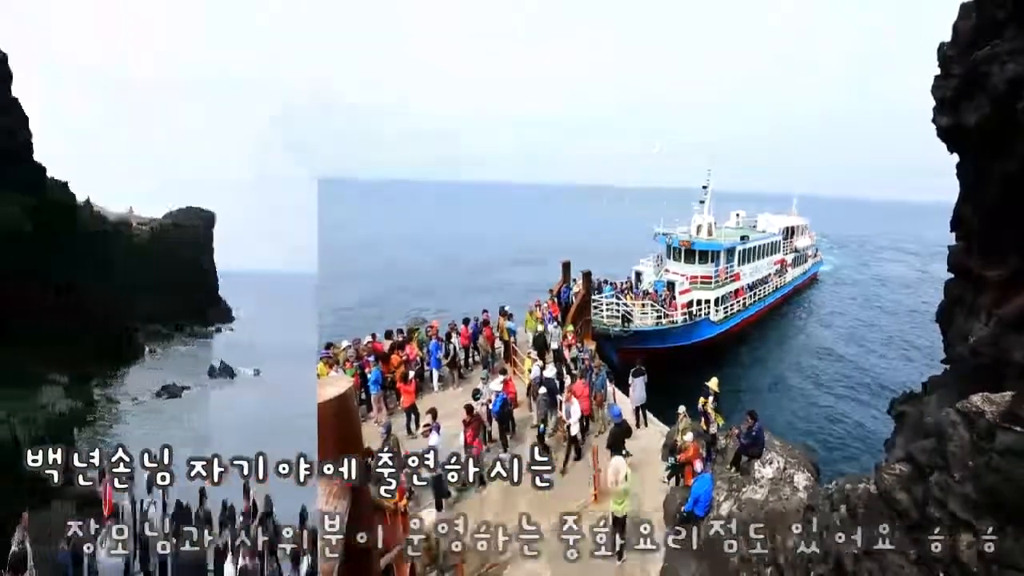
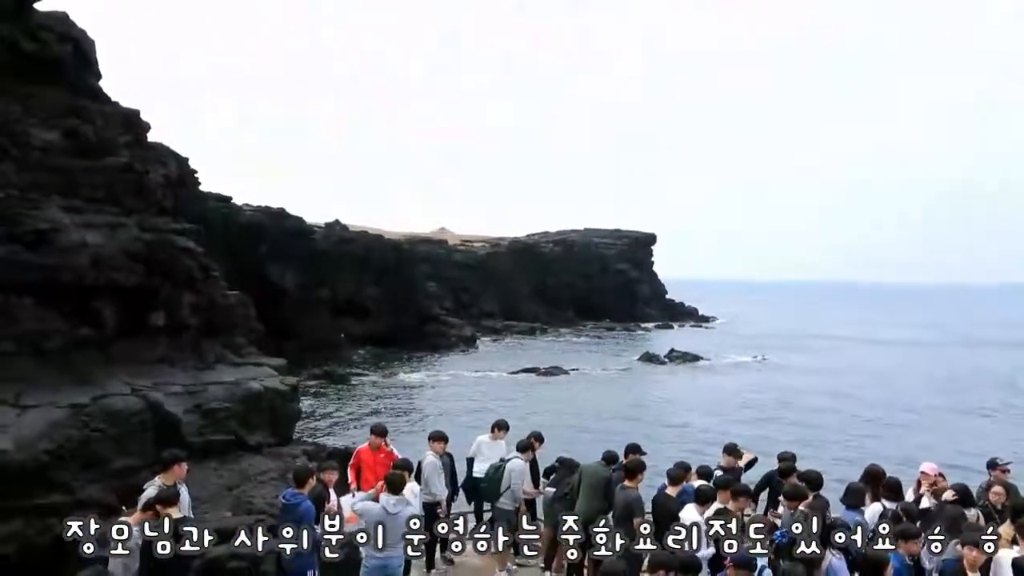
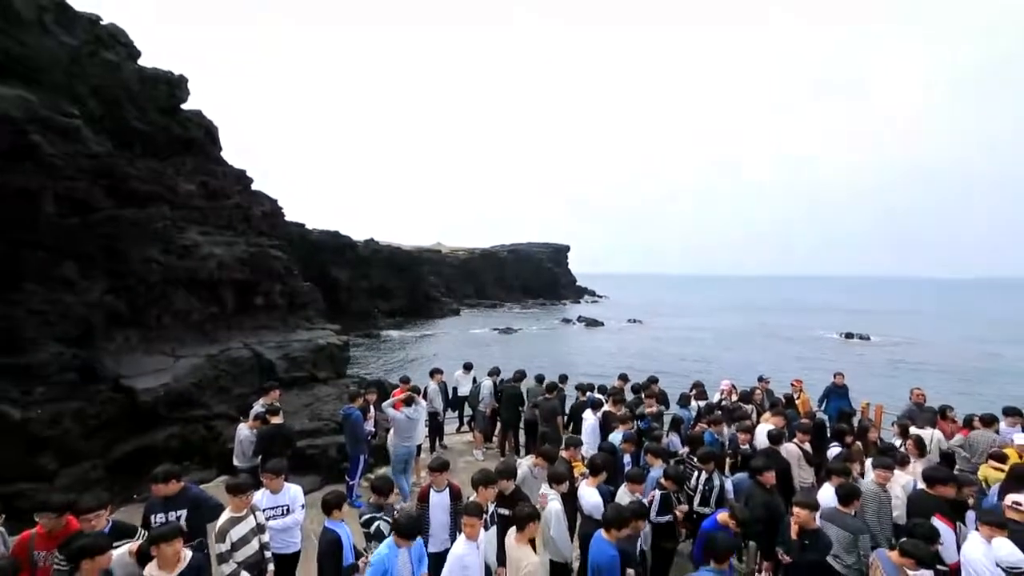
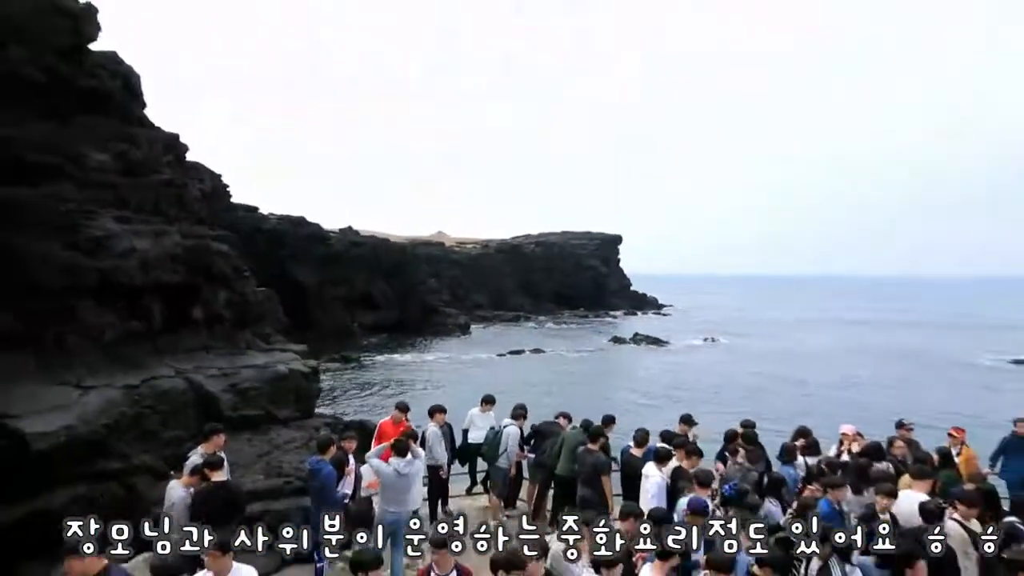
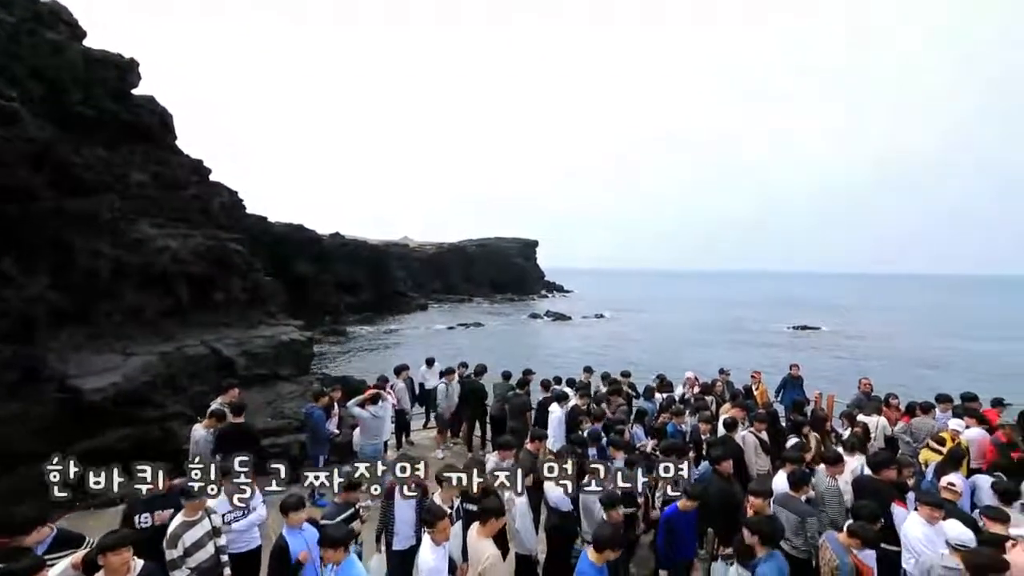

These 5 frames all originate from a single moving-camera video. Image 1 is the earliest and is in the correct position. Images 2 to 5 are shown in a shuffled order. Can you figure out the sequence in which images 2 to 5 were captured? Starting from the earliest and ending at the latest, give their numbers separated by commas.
2, 4, 3, 5
